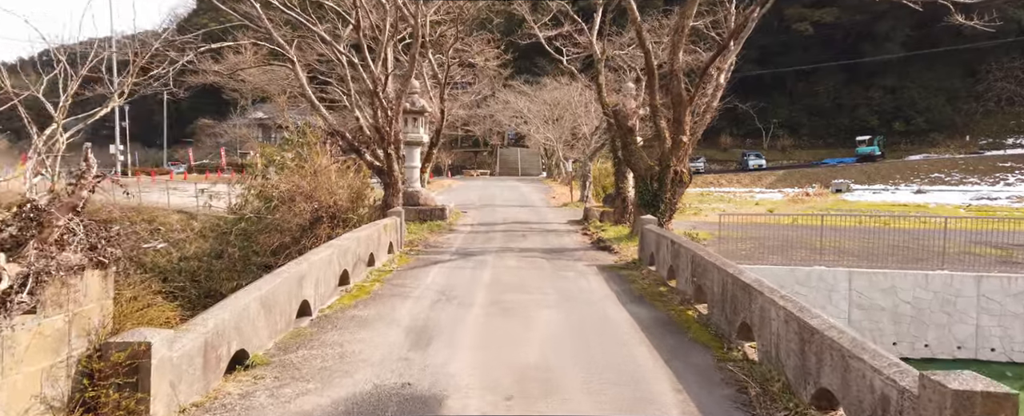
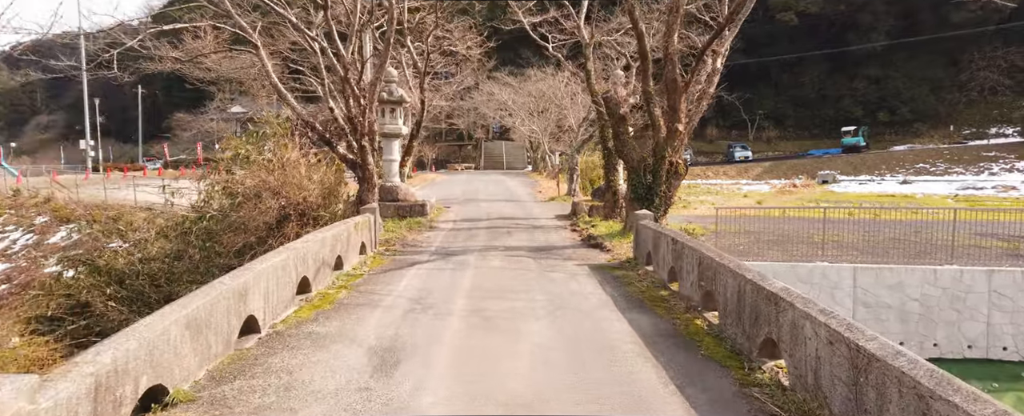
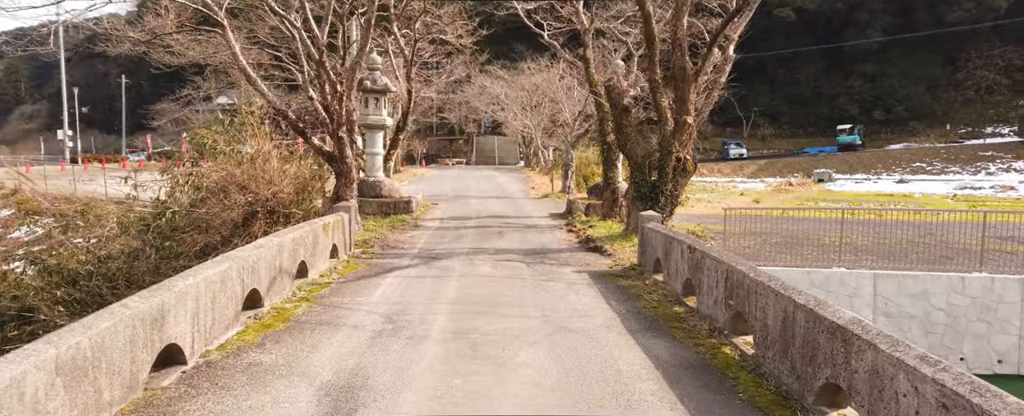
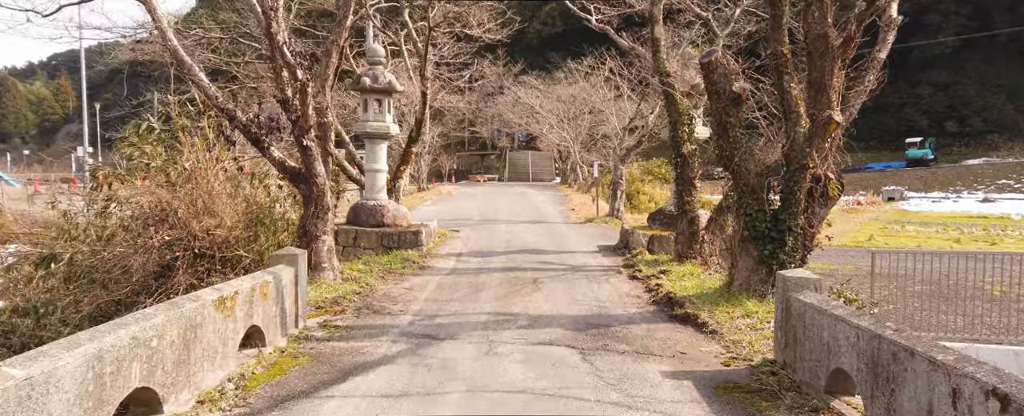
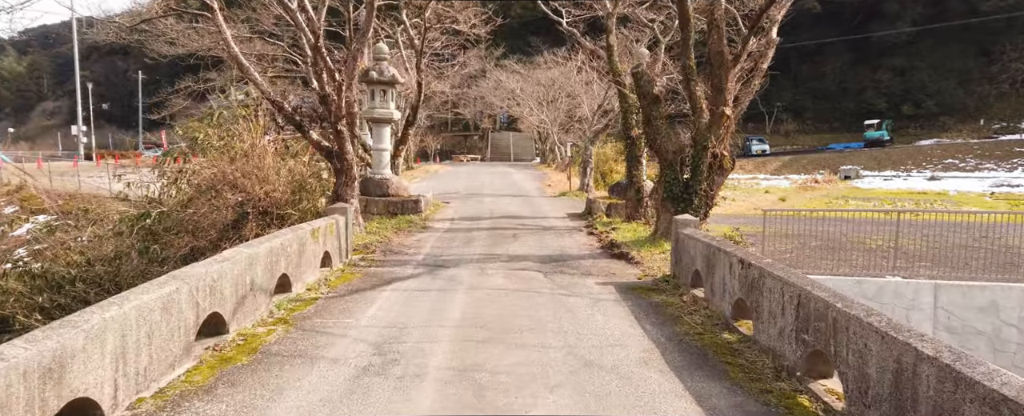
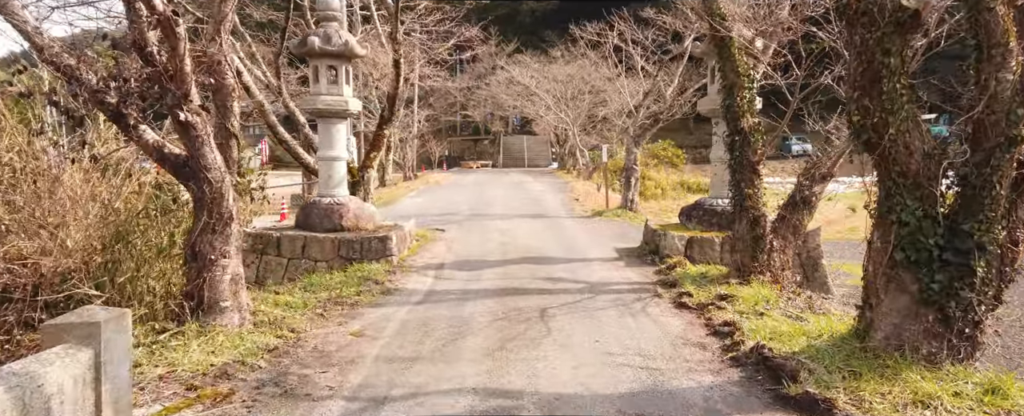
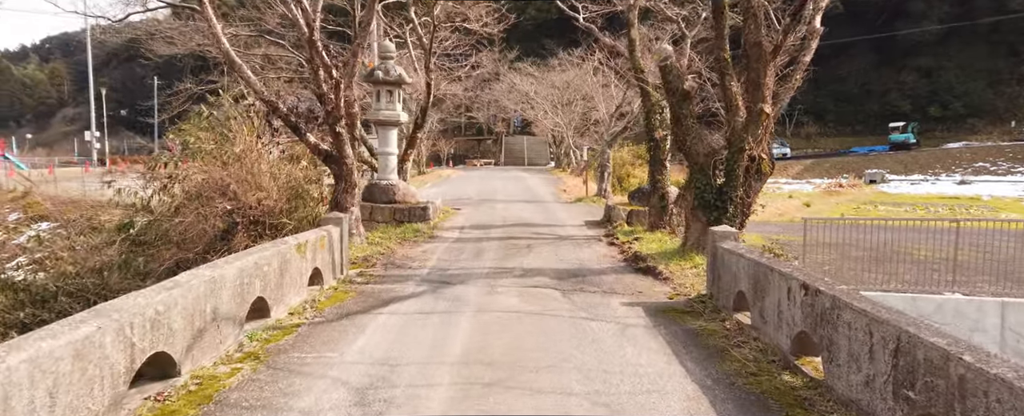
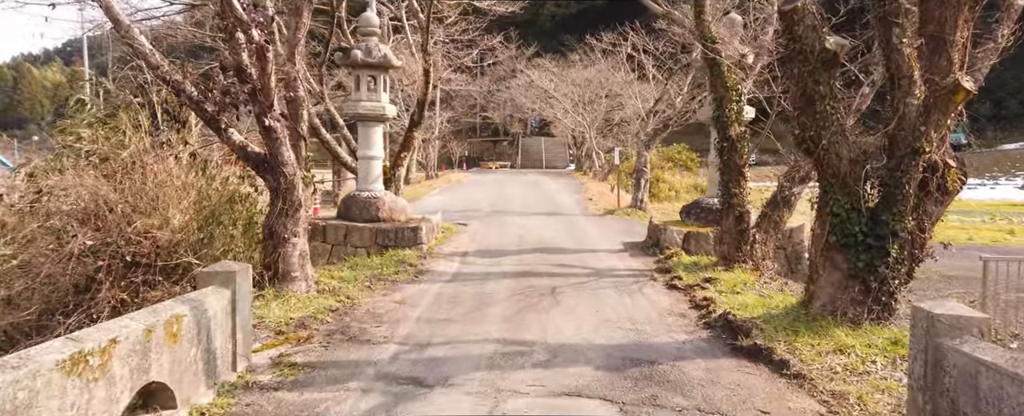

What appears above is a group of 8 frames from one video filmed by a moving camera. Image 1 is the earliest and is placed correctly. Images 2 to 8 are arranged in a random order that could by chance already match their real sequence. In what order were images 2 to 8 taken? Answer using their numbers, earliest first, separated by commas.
2, 3, 5, 7, 4, 8, 6
